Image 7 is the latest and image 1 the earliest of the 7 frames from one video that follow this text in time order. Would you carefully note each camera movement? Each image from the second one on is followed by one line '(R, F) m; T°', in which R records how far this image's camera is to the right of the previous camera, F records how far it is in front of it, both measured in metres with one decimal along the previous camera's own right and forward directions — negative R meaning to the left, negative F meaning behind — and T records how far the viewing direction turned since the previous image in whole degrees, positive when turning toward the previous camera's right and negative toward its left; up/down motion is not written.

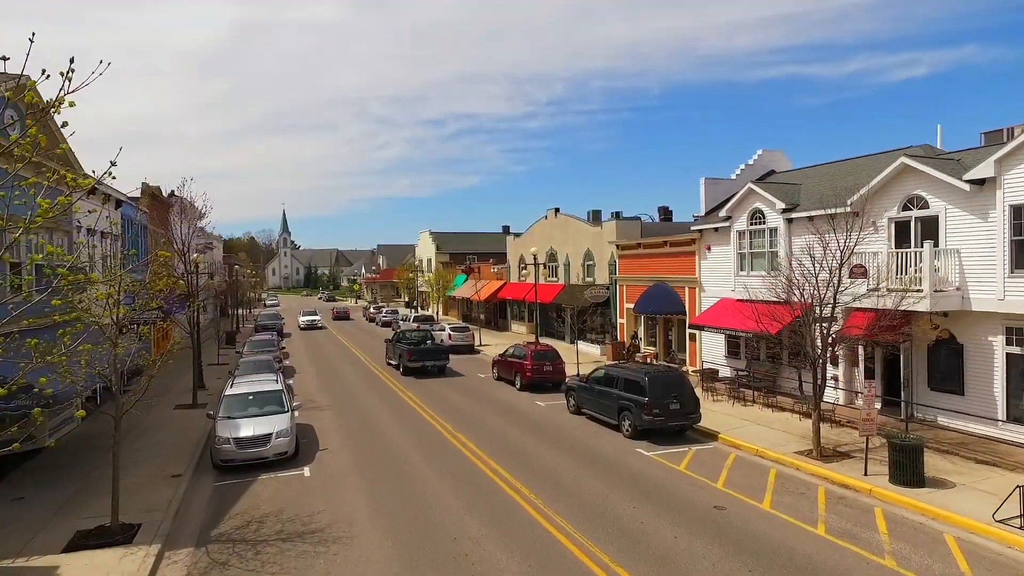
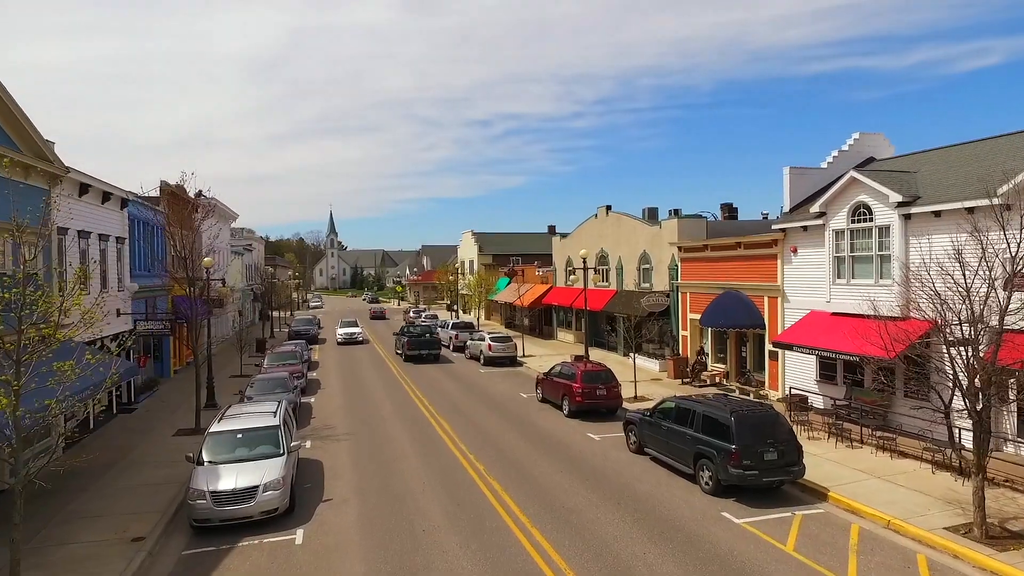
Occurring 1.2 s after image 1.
(-0.1, +3.1) m; -4°
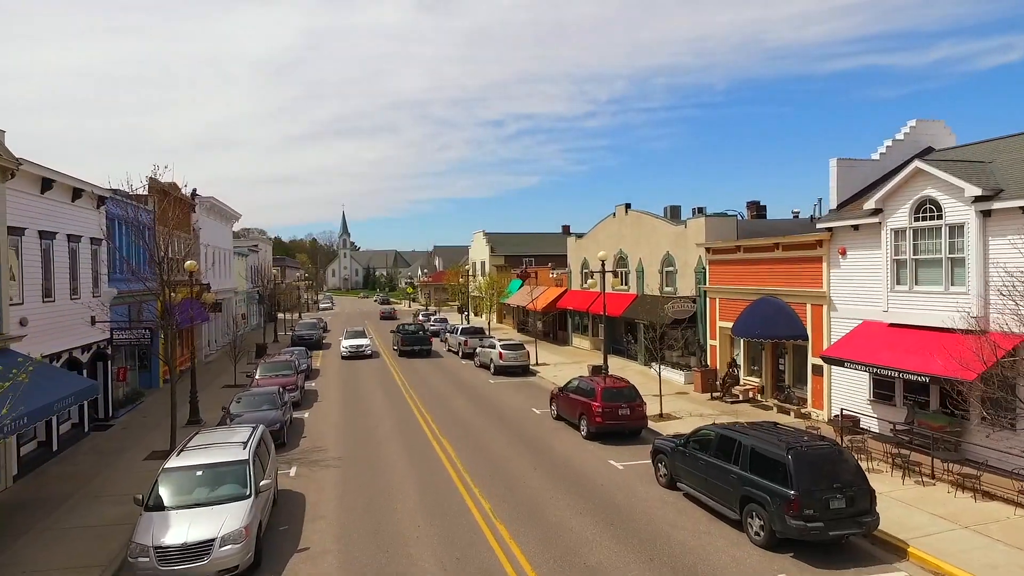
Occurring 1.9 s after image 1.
(0.0, +2.0) m; -1°
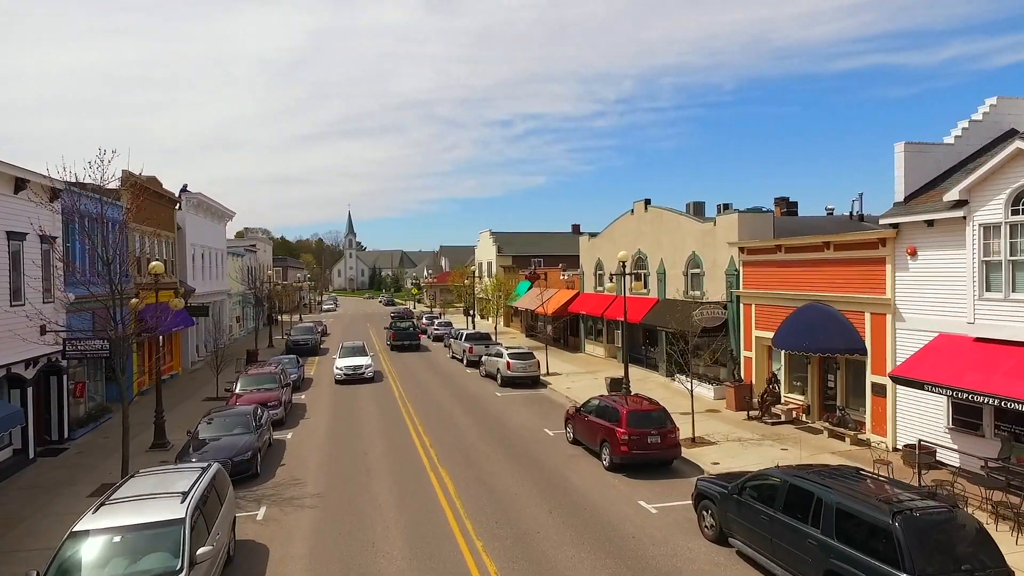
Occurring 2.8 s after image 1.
(-0.1, +2.5) m; -1°
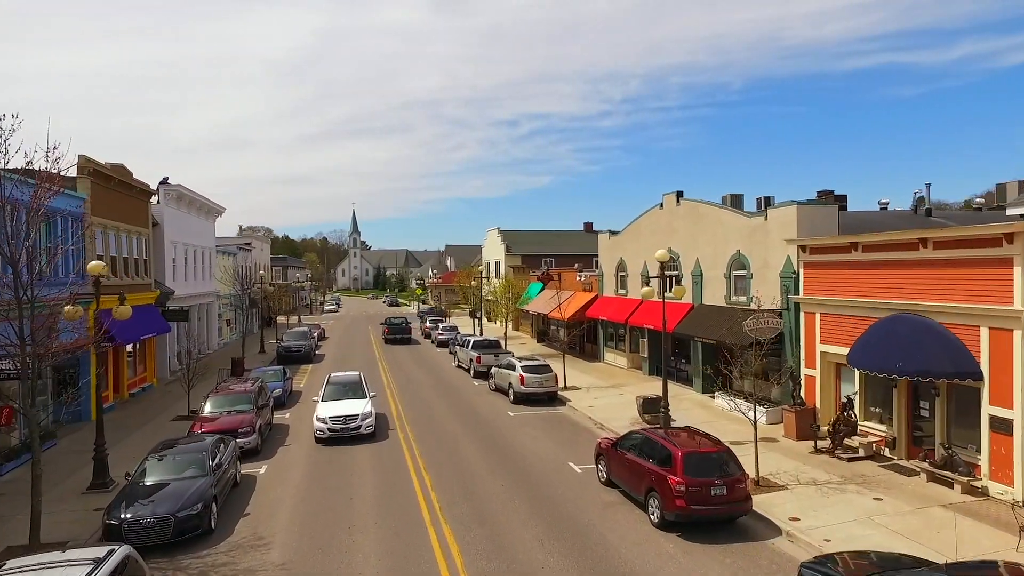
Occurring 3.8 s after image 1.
(-0.3, +3.2) m; 0°
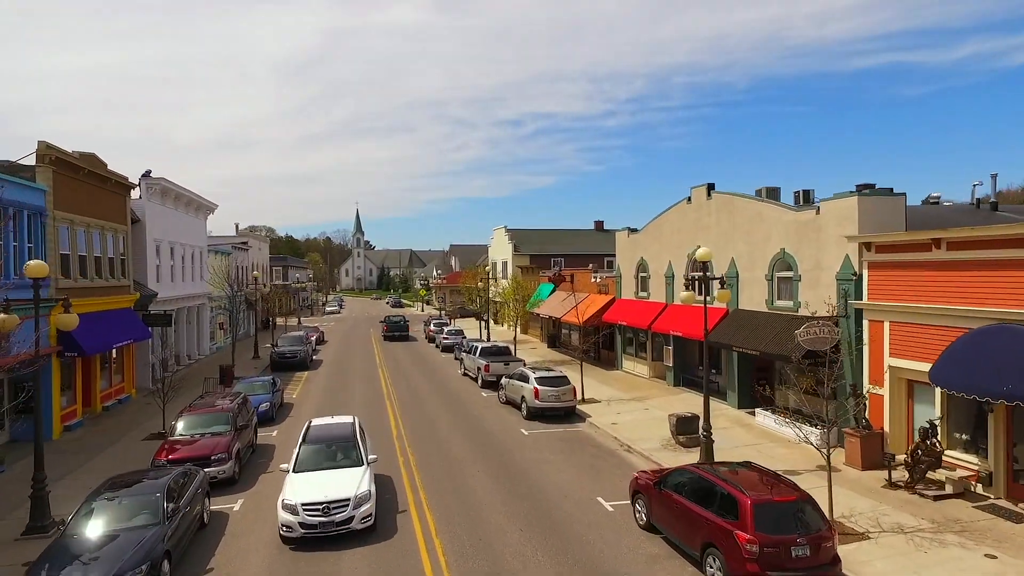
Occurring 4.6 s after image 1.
(-0.3, +2.3) m; 0°
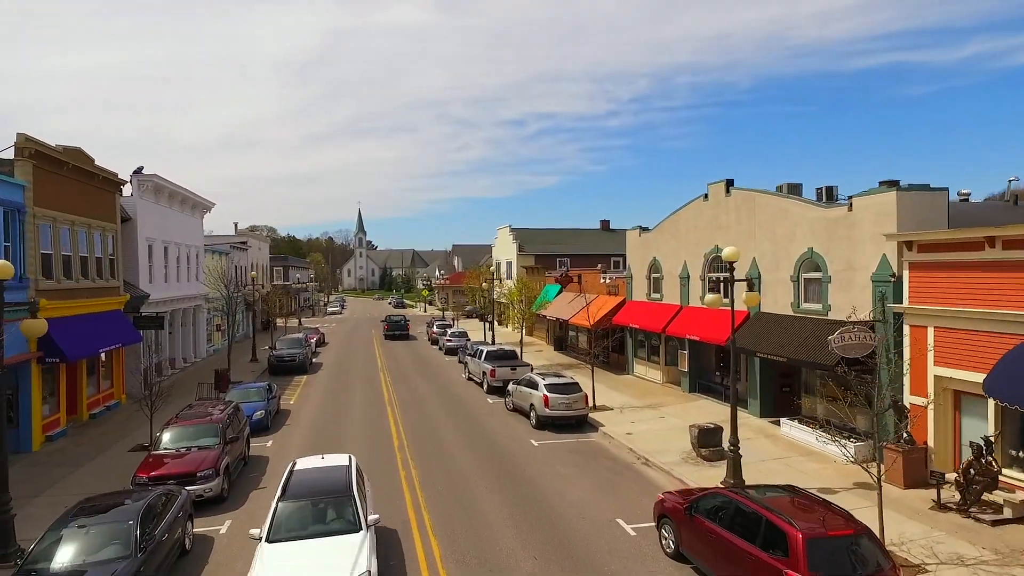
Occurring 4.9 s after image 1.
(-0.2, +1.1) m; 0°
